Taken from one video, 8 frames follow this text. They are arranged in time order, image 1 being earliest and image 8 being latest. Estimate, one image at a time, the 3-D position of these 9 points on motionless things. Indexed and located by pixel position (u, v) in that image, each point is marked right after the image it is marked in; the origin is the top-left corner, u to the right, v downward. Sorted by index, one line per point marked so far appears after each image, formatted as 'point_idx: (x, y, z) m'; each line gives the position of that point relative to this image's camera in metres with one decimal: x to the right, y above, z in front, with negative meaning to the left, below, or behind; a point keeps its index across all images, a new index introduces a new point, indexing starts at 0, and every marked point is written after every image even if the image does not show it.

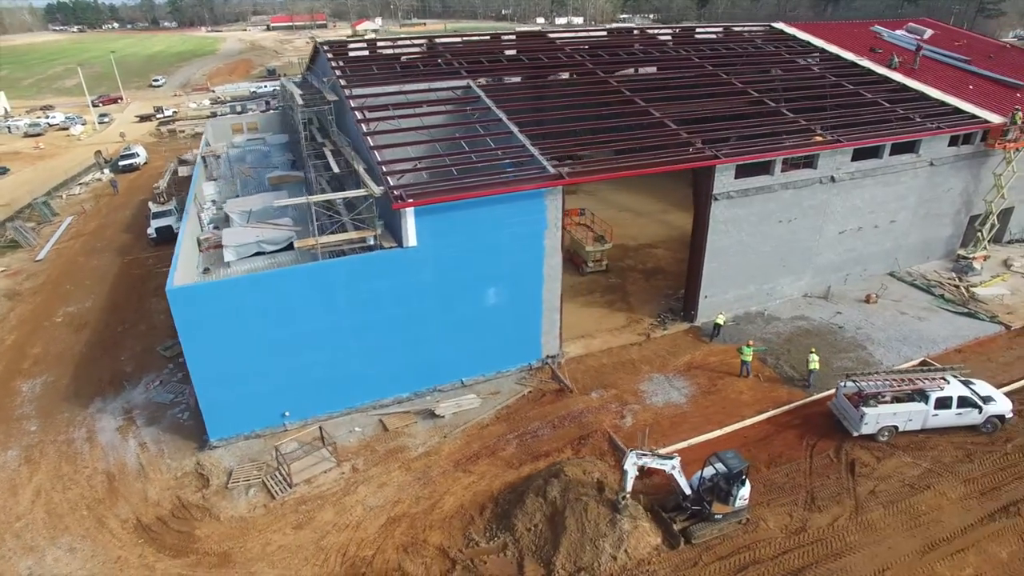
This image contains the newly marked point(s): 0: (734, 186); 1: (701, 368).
0: (+6.5, +3.0, +18.7) m
1: (+5.4, -2.3, +18.4) m
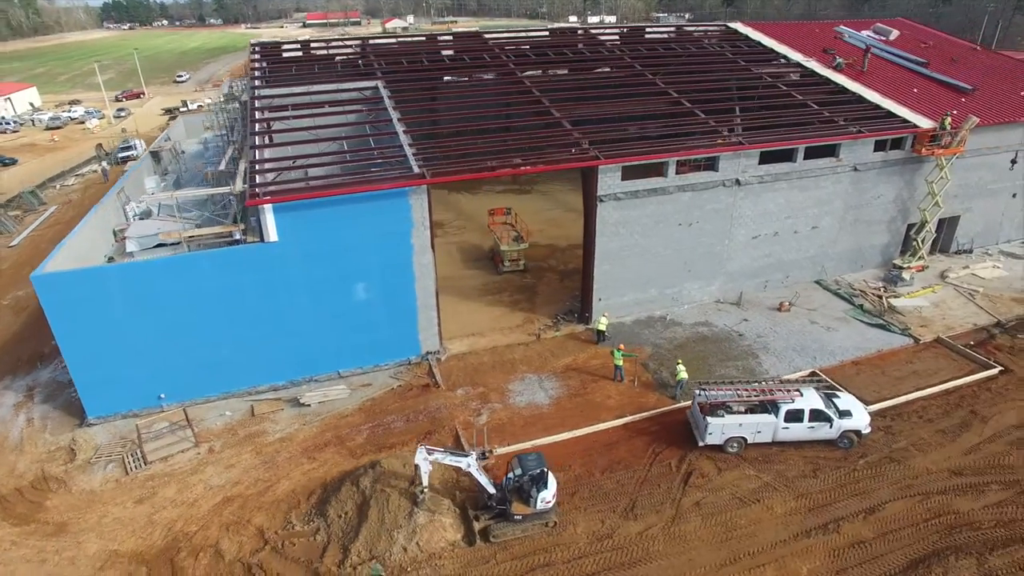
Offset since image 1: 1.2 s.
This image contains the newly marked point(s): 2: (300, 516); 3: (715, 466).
0: (+3.2, +2.9, +18.7) m
1: (+1.9, -2.3, +18.5) m
2: (-4.6, -5.0, +14.0) m
3: (+4.7, -4.1, +14.9) m
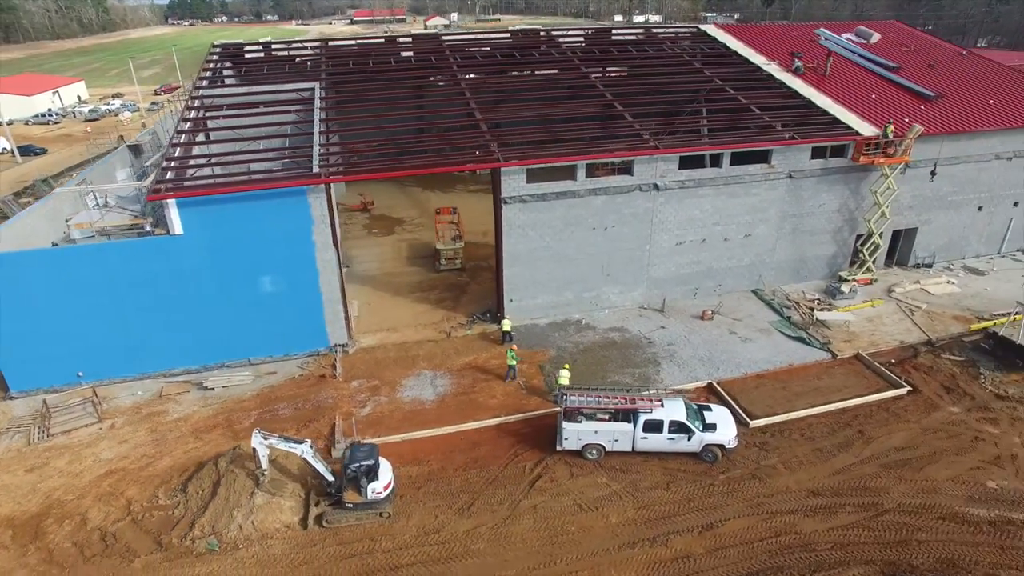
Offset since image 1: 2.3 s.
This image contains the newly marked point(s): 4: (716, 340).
0: (+0.5, +2.9, +18.9) m
1: (-1.1, -2.3, +18.8) m
2: (-8.1, -4.8, +14.9) m
3: (+1.3, -4.3, +15.0) m
4: (+6.3, -1.6, +19.7) m
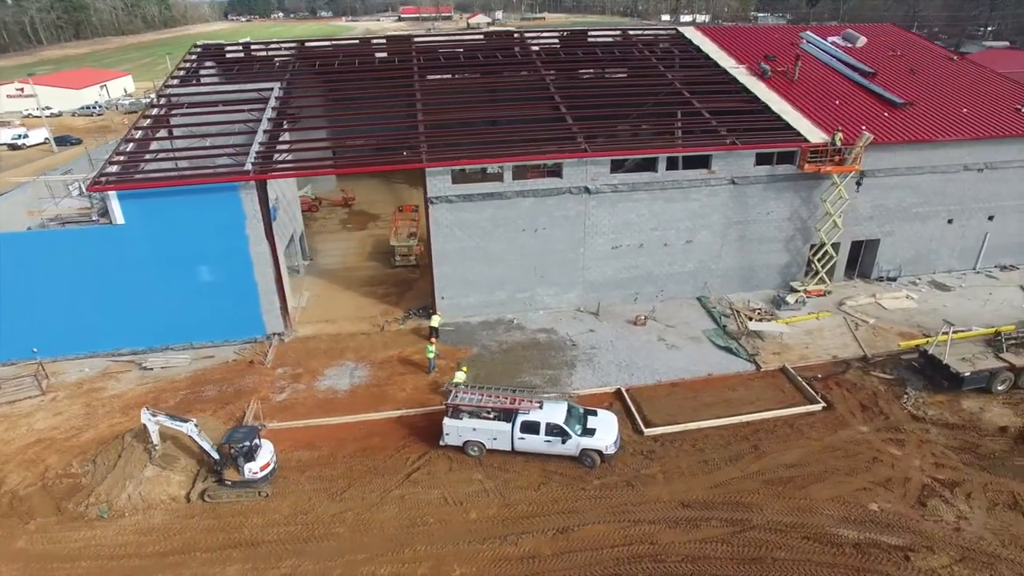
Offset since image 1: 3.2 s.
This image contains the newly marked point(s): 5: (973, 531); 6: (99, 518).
0: (-1.8, +2.9, +19.2) m
1: (-3.5, -2.2, +19.4) m
2: (-10.9, -4.4, +16.1) m
3: (-1.5, -4.2, +15.3) m
4: (+4.0, -1.8, +19.6) m
5: (+9.7, -5.1, +13.3) m
6: (-9.1, -5.1, +14.0) m
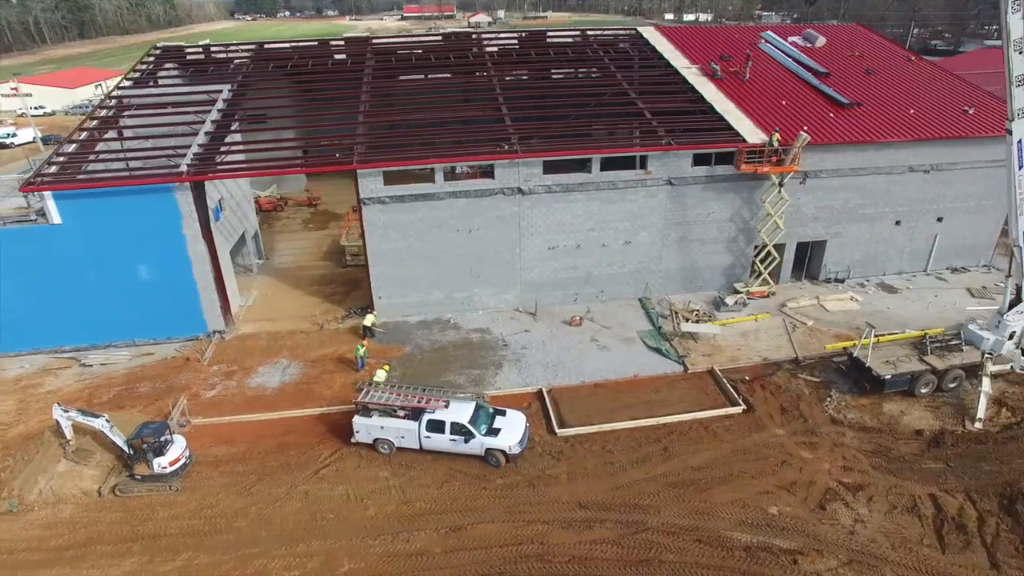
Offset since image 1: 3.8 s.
0: (-3.8, +2.9, +19.4) m
1: (-5.6, -2.2, +19.6) m
2: (-13.1, -4.3, +16.5) m
3: (-3.7, -4.2, +15.5) m
4: (+1.9, -1.8, +19.6) m
5: (+7.4, -5.1, +13.2) m
6: (-11.3, -5.0, +14.3) m
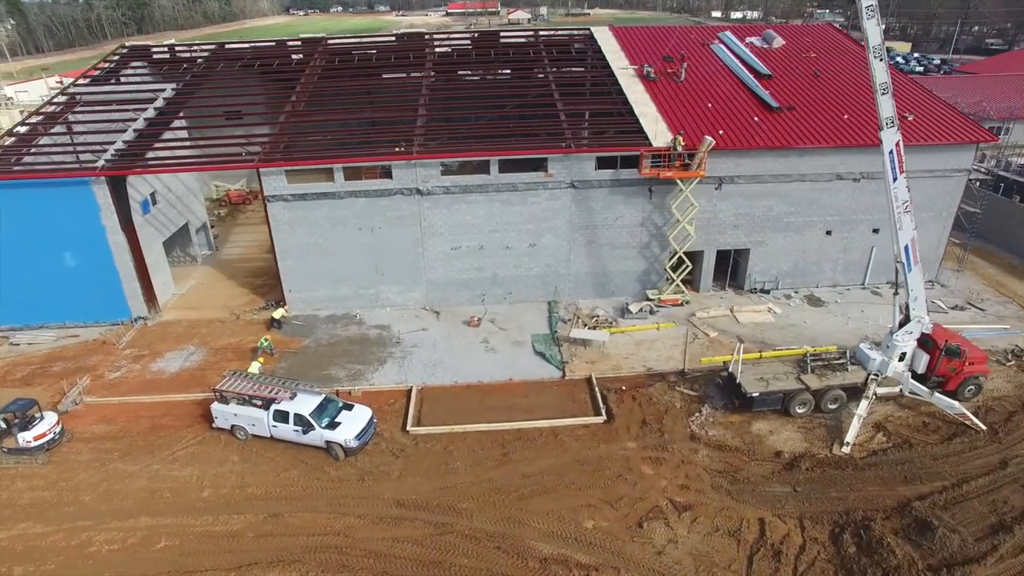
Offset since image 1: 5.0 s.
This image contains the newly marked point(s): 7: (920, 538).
0: (-7.0, +3.1, +20.0) m
1: (-8.9, -1.9, +20.4) m
2: (-16.7, -3.8, +18.0) m
3: (-7.5, -4.1, +16.2) m
4: (-1.5, -1.8, +19.7) m
5: (+3.3, -5.4, +12.9) m
6: (-15.2, -4.6, +15.7) m
7: (+8.2, -5.1, +12.9) m
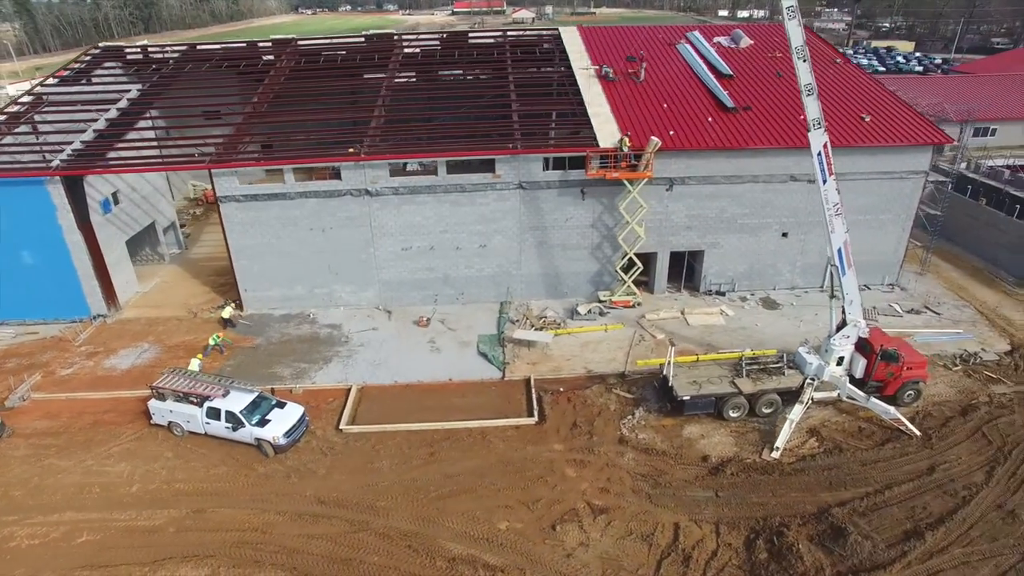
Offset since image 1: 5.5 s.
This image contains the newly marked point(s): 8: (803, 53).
0: (-8.6, +3.1, +20.2) m
1: (-10.6, -1.9, +20.6) m
2: (-18.5, -3.7, +18.4) m
3: (-9.3, -4.1, +16.4) m
4: (-3.1, -1.9, +19.8) m
5: (+1.4, -5.5, +12.8) m
6: (-17.0, -4.5, +16.1) m
7: (+6.4, -5.1, +12.7) m
8: (+6.2, +5.0, +13.5) m
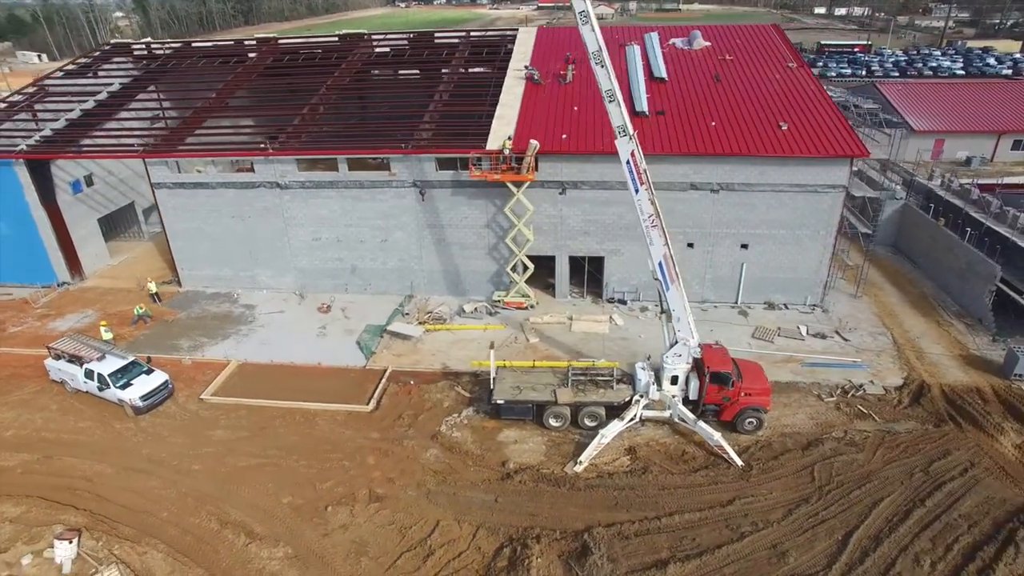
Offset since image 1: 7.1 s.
0: (-11.9, +3.9, +22.2) m
1: (-14.1, -1.0, +23.0) m
2: (-22.3, -2.3, +22.0) m
3: (-13.6, -3.2, +18.6) m
4: (-6.9, -1.4, +21.0) m
5: (-3.7, -5.4, +13.4) m
6: (-21.3, -3.1, +19.5) m
7: (+1.2, -5.4, +12.5) m
8: (+1.8, +4.8, +13.3) m
